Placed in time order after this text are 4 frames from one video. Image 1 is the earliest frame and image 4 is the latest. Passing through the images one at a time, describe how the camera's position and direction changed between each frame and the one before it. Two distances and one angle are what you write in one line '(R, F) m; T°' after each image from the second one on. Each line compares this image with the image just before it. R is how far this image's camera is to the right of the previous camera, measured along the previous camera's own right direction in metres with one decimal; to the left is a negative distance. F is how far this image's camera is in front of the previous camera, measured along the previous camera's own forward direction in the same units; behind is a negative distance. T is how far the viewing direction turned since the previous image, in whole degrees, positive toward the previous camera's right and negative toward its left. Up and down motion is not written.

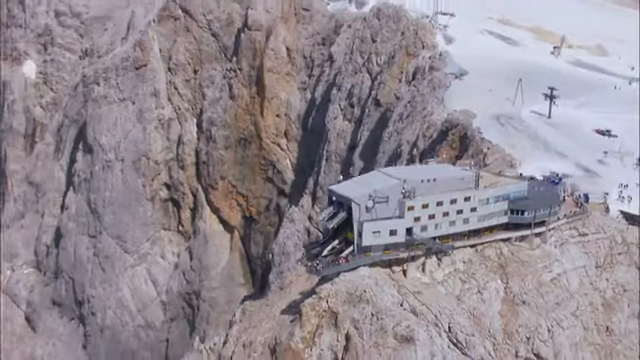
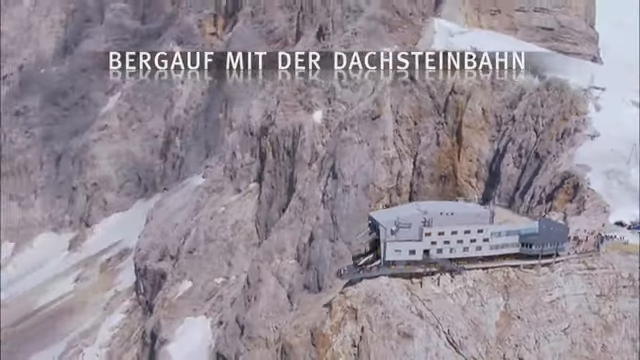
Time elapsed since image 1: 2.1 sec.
(+5.3, -2.8) m; -26°
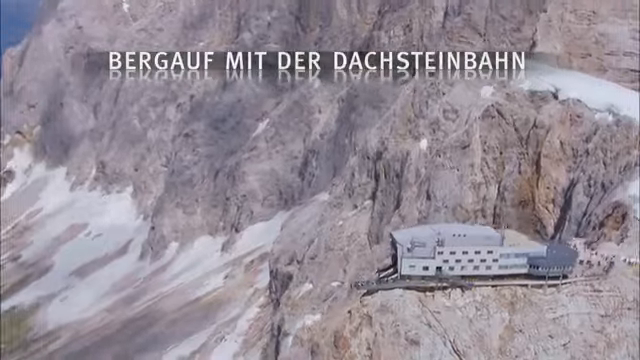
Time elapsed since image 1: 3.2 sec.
(+2.2, -2.3) m; -10°
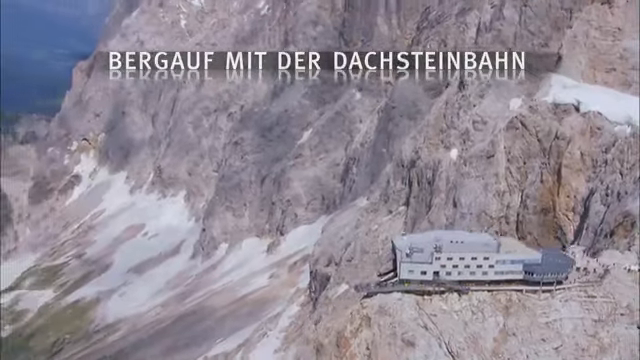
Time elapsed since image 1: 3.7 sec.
(-0.8, -1.0) m; +1°
